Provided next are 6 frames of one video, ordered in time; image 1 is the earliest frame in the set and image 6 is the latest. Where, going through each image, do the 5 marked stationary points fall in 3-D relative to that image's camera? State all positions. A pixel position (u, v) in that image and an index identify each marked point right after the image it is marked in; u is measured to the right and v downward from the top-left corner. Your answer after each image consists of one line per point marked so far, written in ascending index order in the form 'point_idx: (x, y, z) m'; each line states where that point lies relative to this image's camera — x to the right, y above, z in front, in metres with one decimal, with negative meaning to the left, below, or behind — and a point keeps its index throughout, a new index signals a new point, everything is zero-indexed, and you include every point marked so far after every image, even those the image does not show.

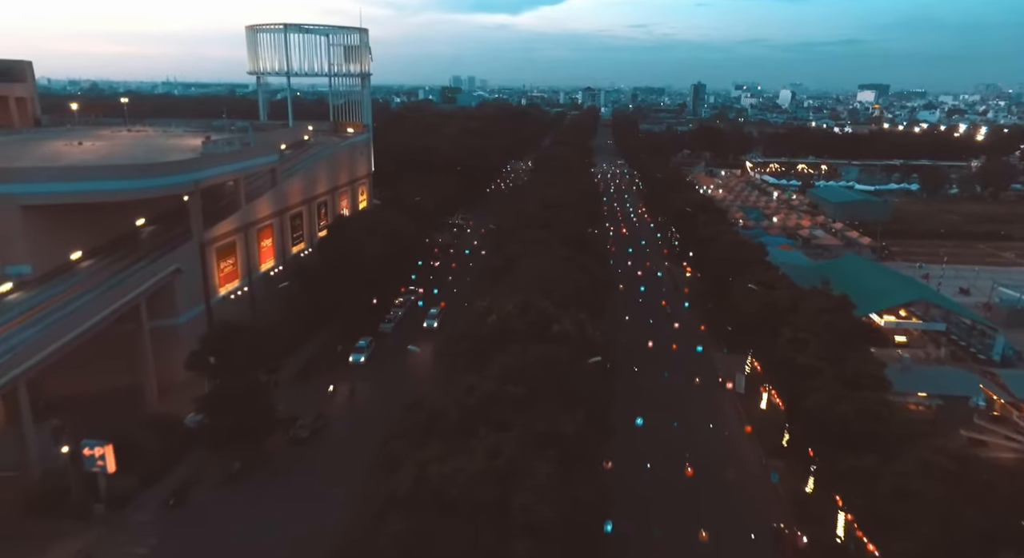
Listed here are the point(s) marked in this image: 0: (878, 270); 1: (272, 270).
0: (+11.2, +0.3, +20.1) m
1: (-7.1, +0.3, +19.4) m
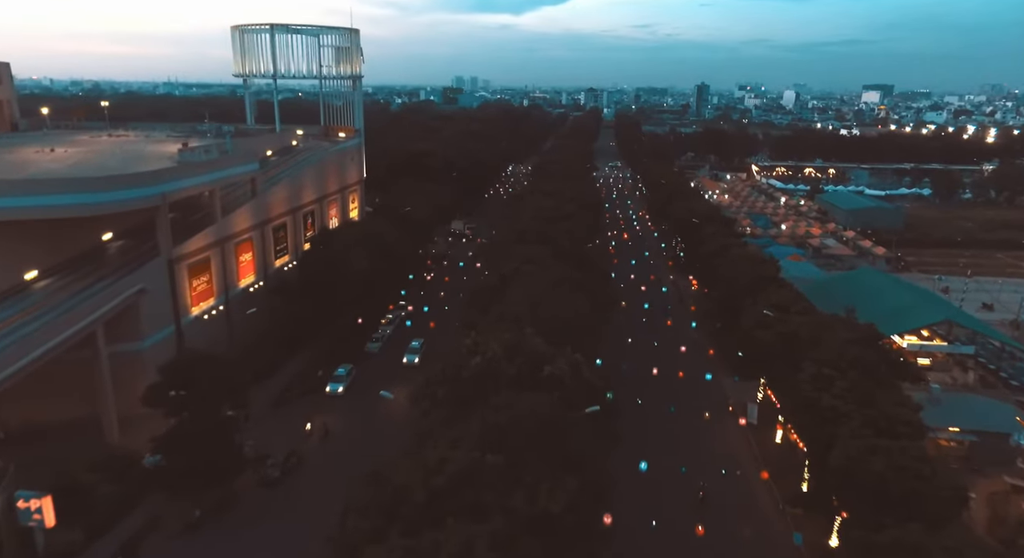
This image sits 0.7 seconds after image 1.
0: (+11.1, -0.2, +18.9) m
1: (-7.3, -0.2, +18.2) m
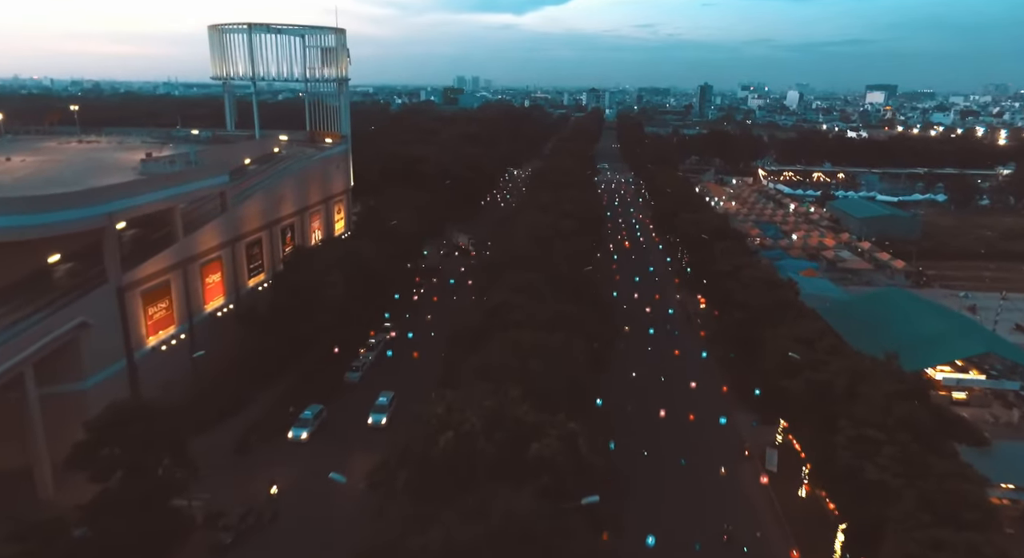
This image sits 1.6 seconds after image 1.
0: (+10.9, -0.8, +17.3) m
1: (-7.5, -0.8, +16.7) m
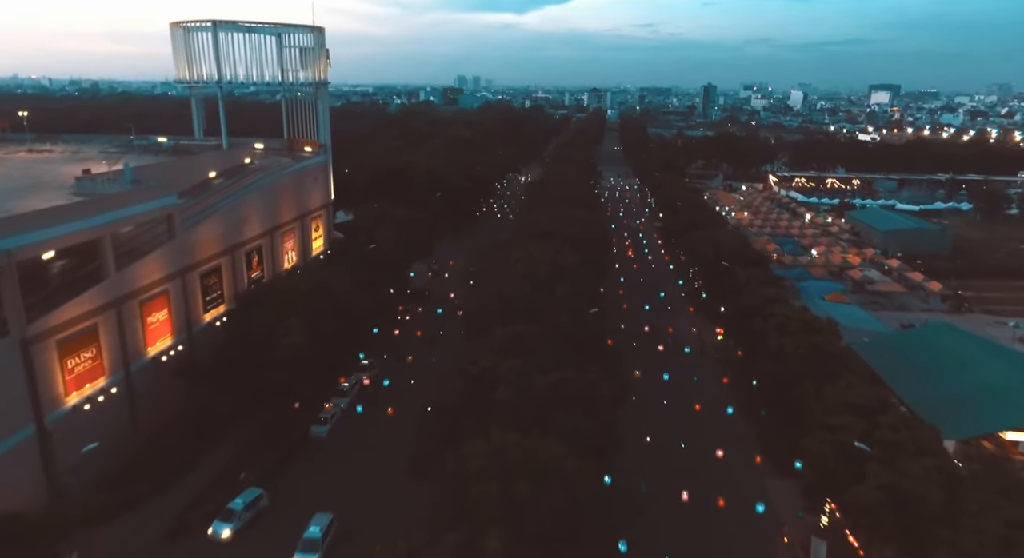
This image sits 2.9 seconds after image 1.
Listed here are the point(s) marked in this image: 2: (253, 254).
0: (+10.7, -1.6, +15.0) m
1: (-7.6, -1.6, +14.4) m
2: (-7.3, +0.7, +18.3) m
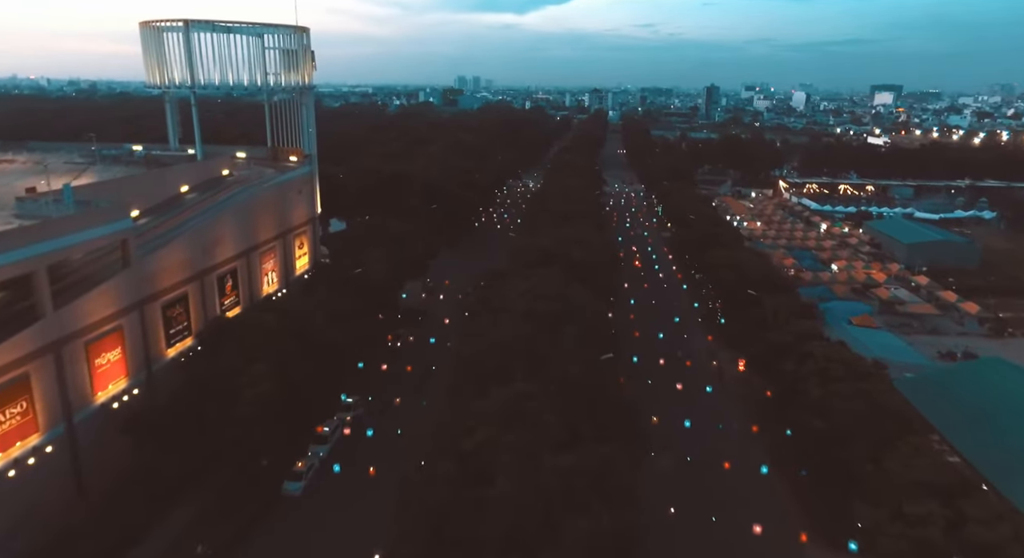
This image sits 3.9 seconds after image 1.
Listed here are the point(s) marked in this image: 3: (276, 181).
0: (+10.7, -2.3, +13.2) m
1: (-7.6, -2.3, +12.6) m
2: (-7.3, 0.0, +16.6) m
3: (-6.9, +2.9, +19.1) m
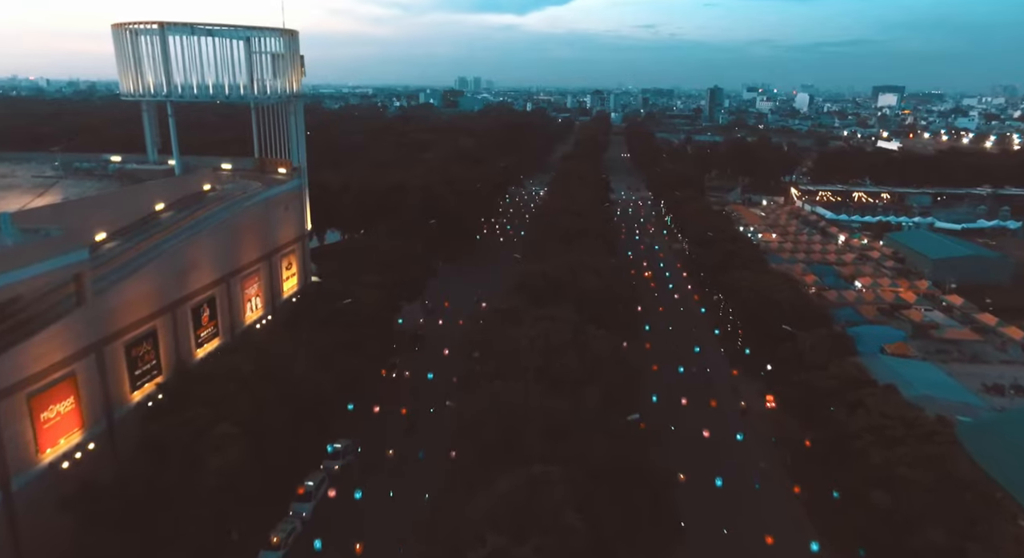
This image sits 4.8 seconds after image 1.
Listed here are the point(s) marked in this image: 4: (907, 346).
0: (+10.9, -3.0, +11.6) m
1: (-7.5, -3.0, +11.1) m
2: (-7.1, -0.7, +15.0) m
3: (-6.8, +2.2, +17.6) m
4: (+11.1, -1.9, +18.2) m
